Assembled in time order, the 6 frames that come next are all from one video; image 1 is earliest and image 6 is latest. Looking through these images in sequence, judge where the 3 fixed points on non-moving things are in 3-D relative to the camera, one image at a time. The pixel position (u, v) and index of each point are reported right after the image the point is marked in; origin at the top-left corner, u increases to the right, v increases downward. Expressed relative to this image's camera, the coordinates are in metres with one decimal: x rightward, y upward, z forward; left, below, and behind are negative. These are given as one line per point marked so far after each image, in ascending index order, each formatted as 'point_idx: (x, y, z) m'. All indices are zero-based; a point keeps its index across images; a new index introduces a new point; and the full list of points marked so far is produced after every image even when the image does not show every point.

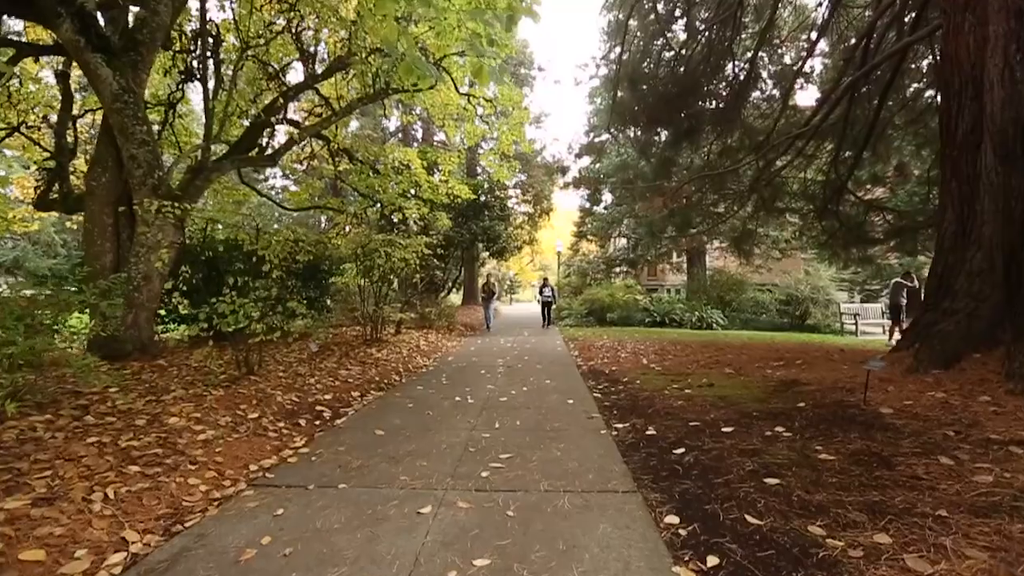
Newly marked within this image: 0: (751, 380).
0: (+2.9, -1.1, +6.1) m
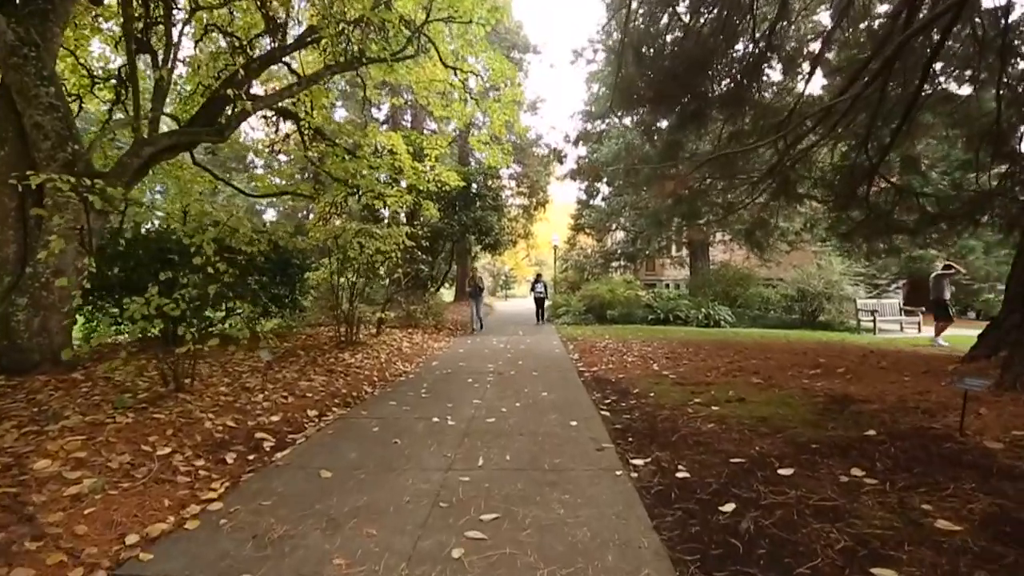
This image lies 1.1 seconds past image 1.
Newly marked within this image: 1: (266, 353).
0: (+2.9, -1.1, +5.1) m
1: (-3.6, -1.0, +7.1) m
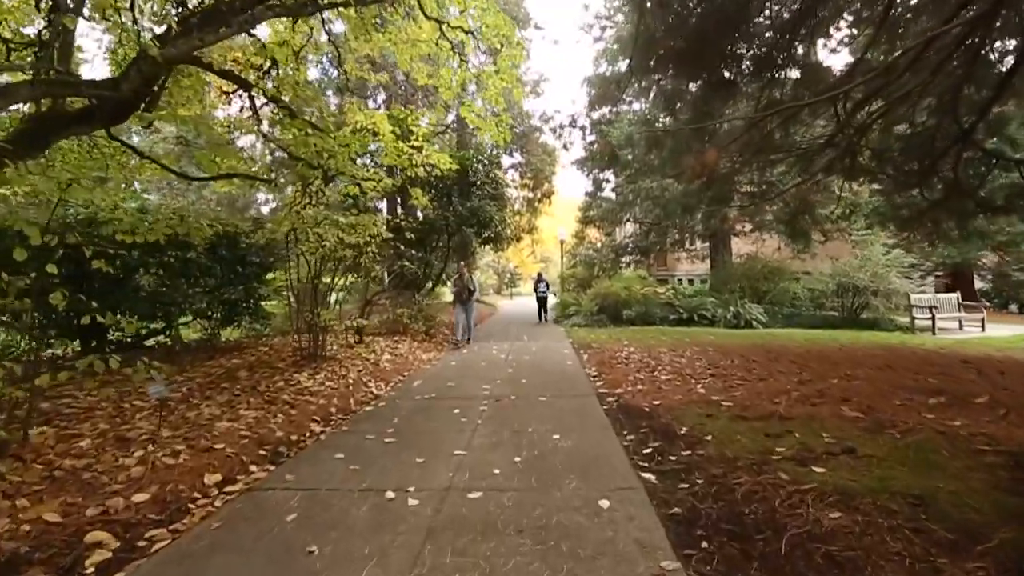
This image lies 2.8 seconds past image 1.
0: (+2.8, -1.1, +3.4) m
1: (-3.6, -1.0, +5.5) m
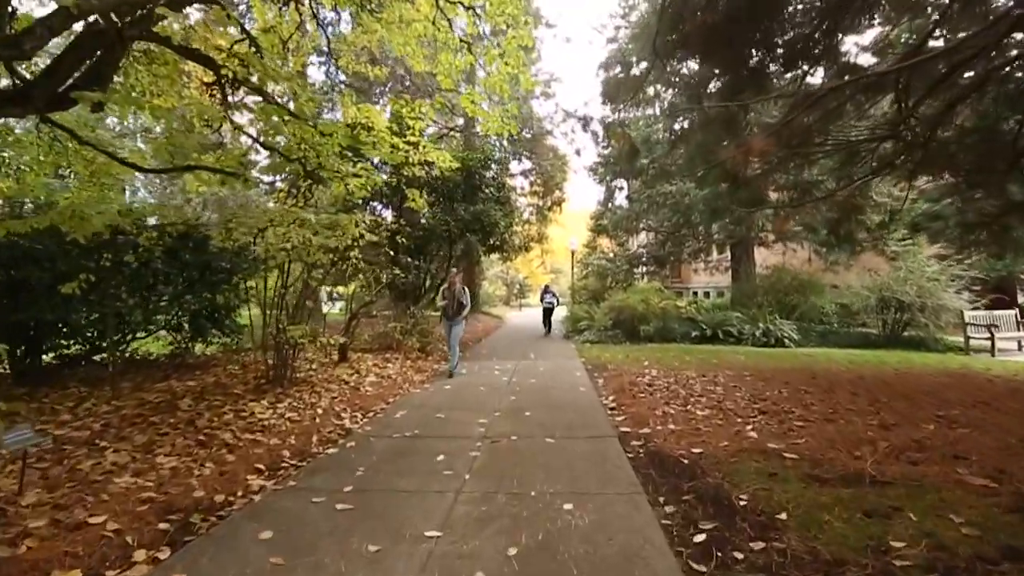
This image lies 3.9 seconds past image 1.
0: (+2.8, -1.2, +2.3) m
1: (-3.6, -1.1, +4.5) m
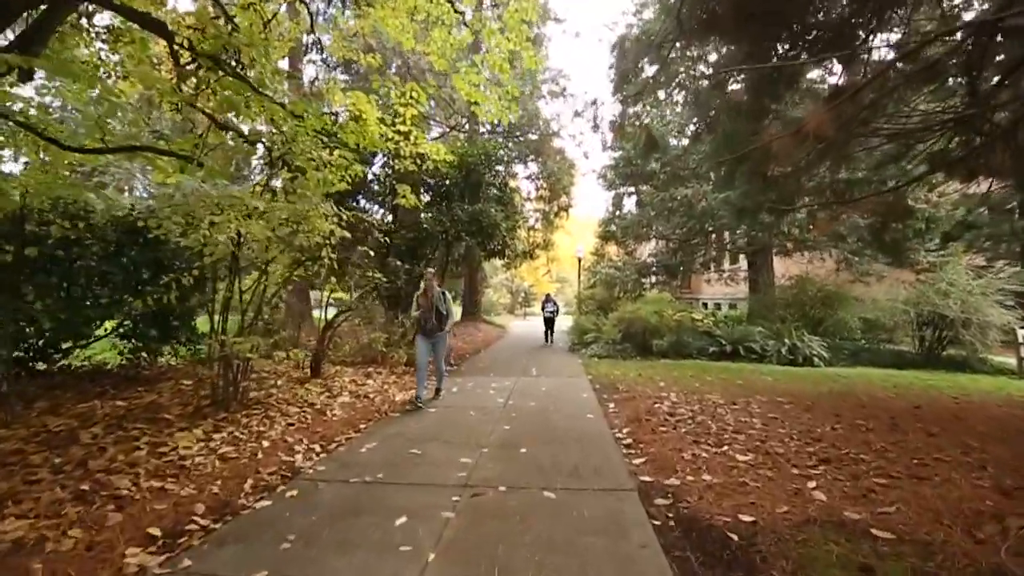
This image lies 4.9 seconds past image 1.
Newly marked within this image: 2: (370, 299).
0: (+2.7, -1.2, +1.2) m
1: (-3.7, -1.1, +3.5) m
2: (-2.5, -0.2, +8.6) m
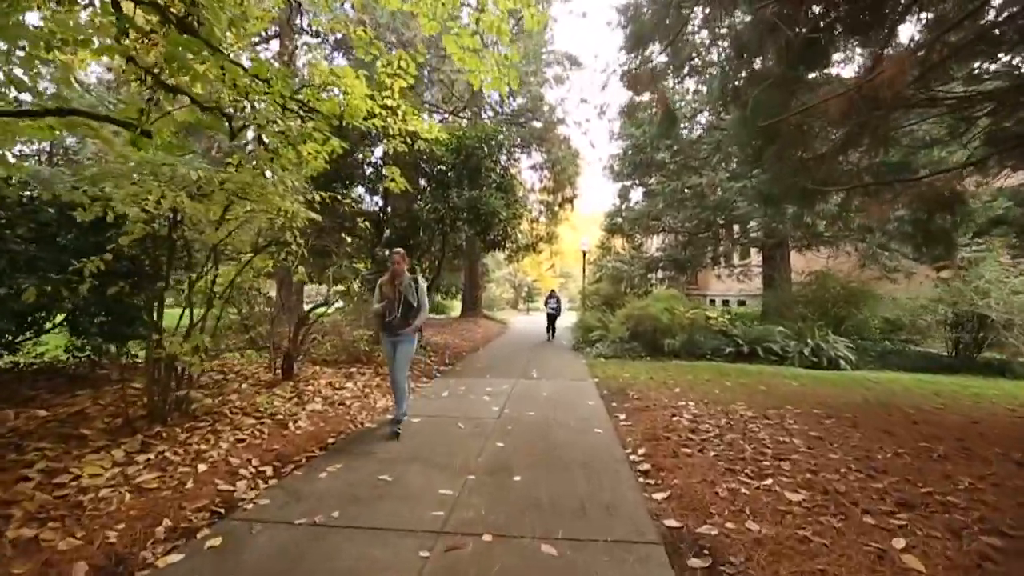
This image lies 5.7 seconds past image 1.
0: (+2.6, -1.2, +0.4) m
1: (-3.7, -1.0, +2.7) m
2: (-2.5, -0.1, +7.7) m
